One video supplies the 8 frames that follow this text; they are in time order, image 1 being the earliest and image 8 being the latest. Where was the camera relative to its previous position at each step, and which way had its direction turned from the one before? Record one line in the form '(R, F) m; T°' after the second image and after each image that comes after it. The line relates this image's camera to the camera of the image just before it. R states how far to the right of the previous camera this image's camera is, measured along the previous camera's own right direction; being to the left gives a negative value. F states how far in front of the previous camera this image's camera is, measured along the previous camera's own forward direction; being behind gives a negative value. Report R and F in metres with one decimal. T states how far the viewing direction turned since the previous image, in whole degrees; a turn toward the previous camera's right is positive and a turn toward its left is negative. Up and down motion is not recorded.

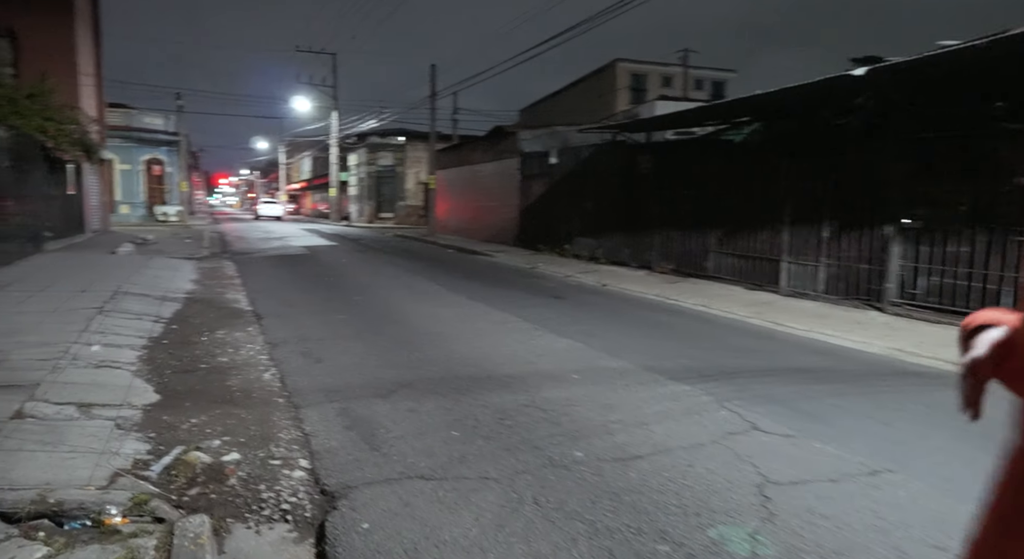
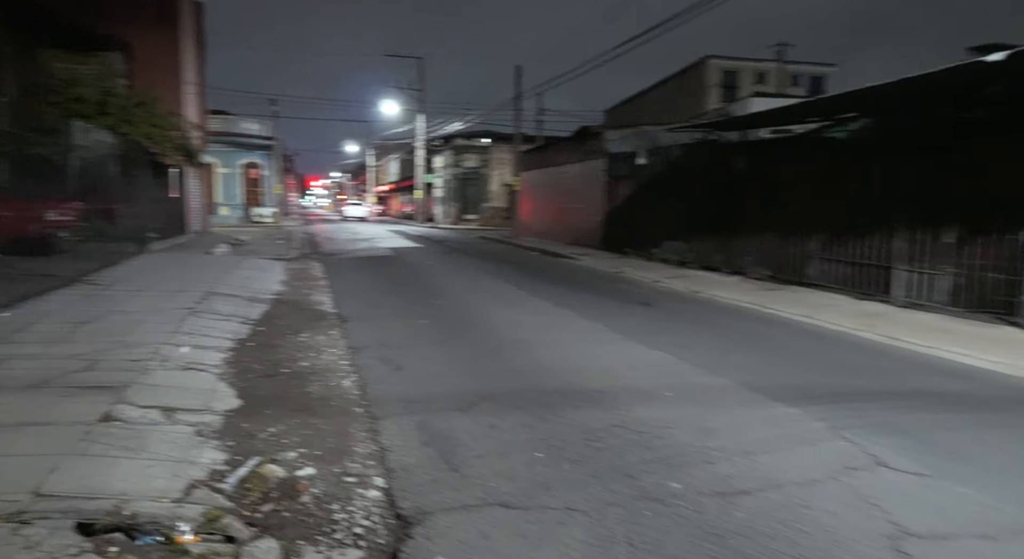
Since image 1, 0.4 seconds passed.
(-0.1, +0.4) m; -8°
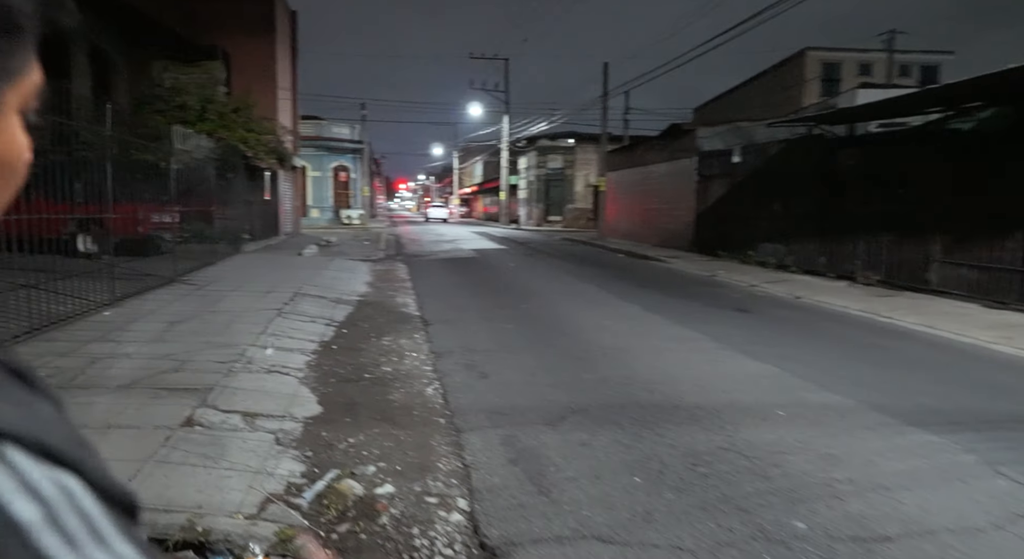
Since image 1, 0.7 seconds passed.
(-0.1, +0.4) m; -8°
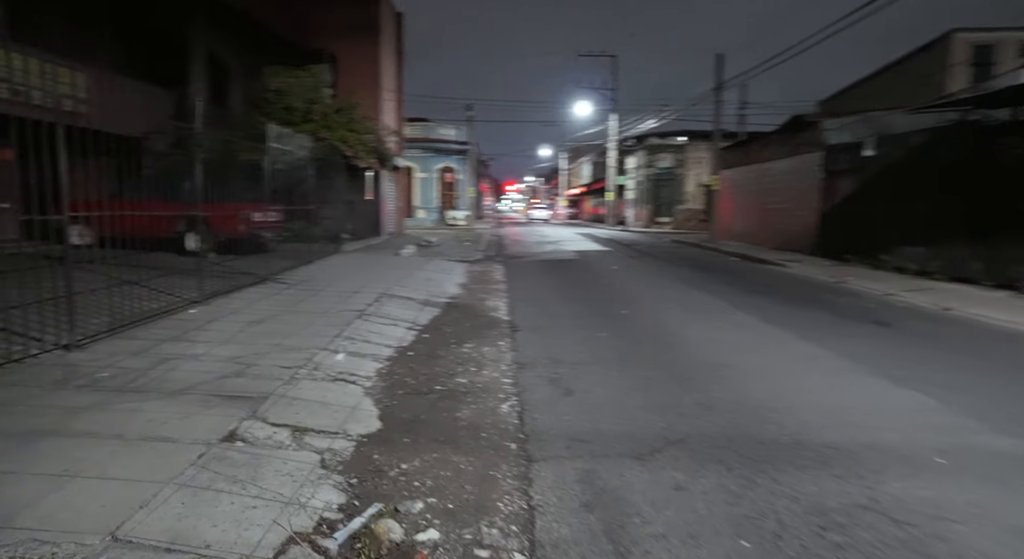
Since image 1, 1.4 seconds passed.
(+0.1, +0.6) m; -11°
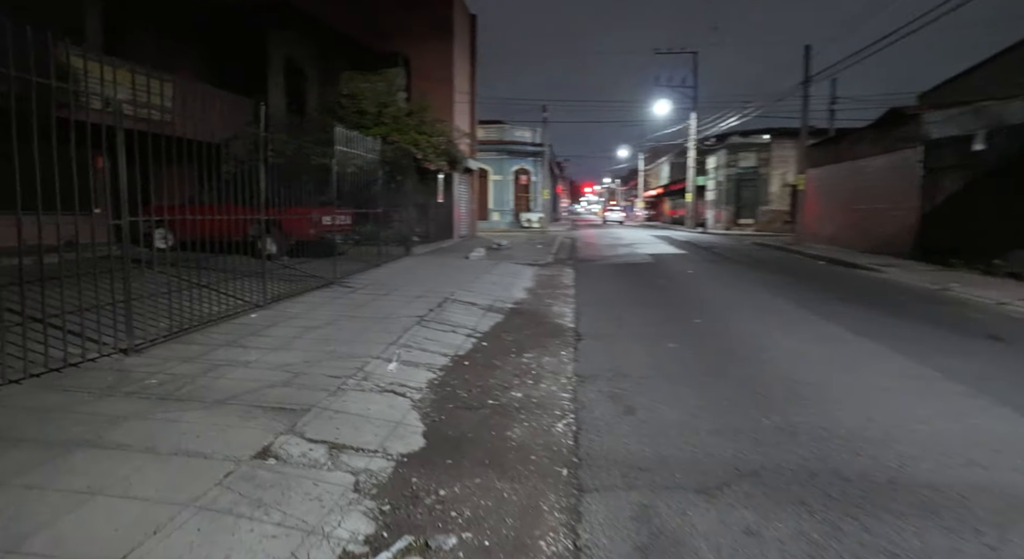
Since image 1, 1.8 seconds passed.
(+0.1, +0.3) m; -7°
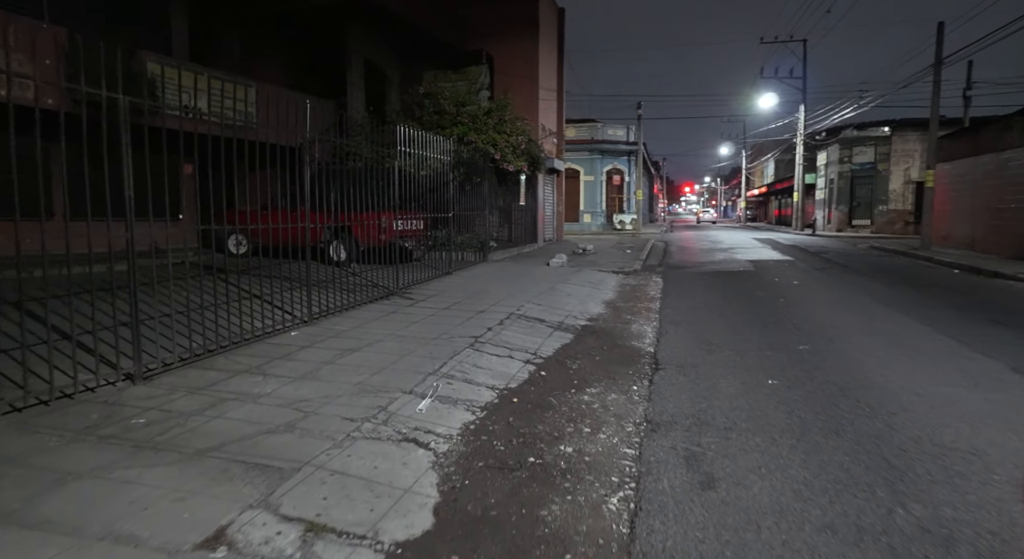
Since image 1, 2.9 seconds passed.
(+0.3, +0.8) m; -9°
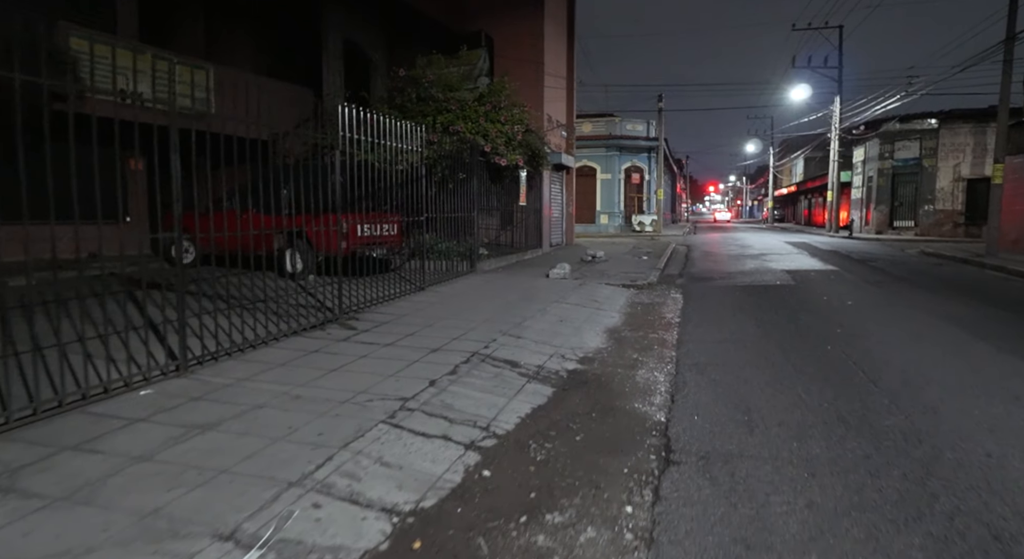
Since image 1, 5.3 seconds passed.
(+0.5, +1.8) m; -2°
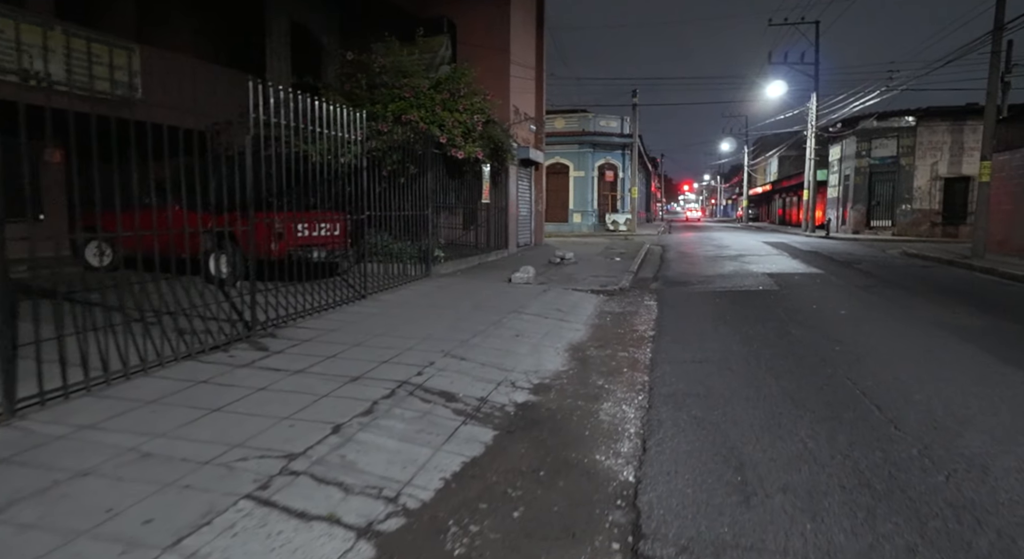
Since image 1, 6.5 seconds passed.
(+0.3, +1.0) m; +2°
